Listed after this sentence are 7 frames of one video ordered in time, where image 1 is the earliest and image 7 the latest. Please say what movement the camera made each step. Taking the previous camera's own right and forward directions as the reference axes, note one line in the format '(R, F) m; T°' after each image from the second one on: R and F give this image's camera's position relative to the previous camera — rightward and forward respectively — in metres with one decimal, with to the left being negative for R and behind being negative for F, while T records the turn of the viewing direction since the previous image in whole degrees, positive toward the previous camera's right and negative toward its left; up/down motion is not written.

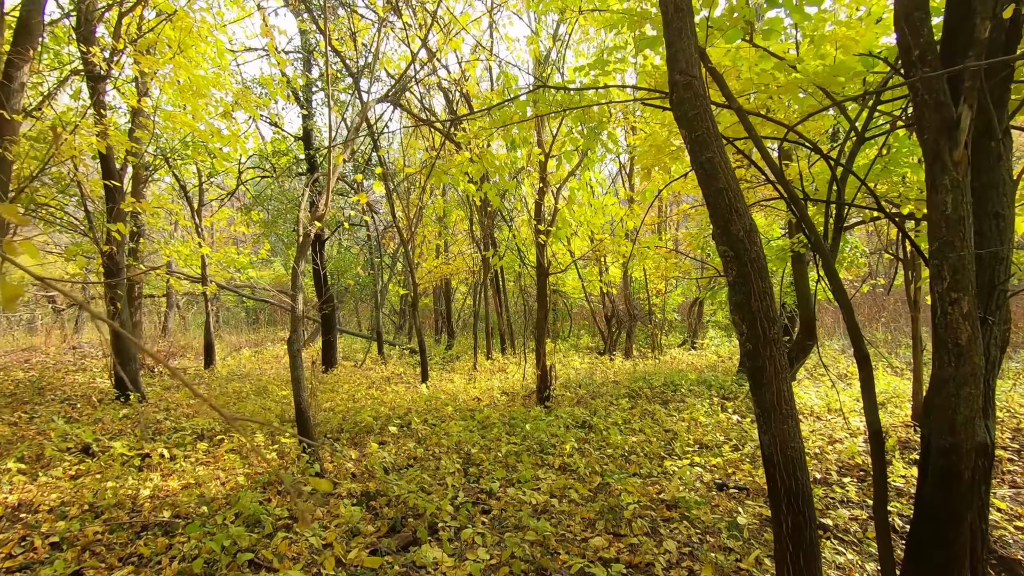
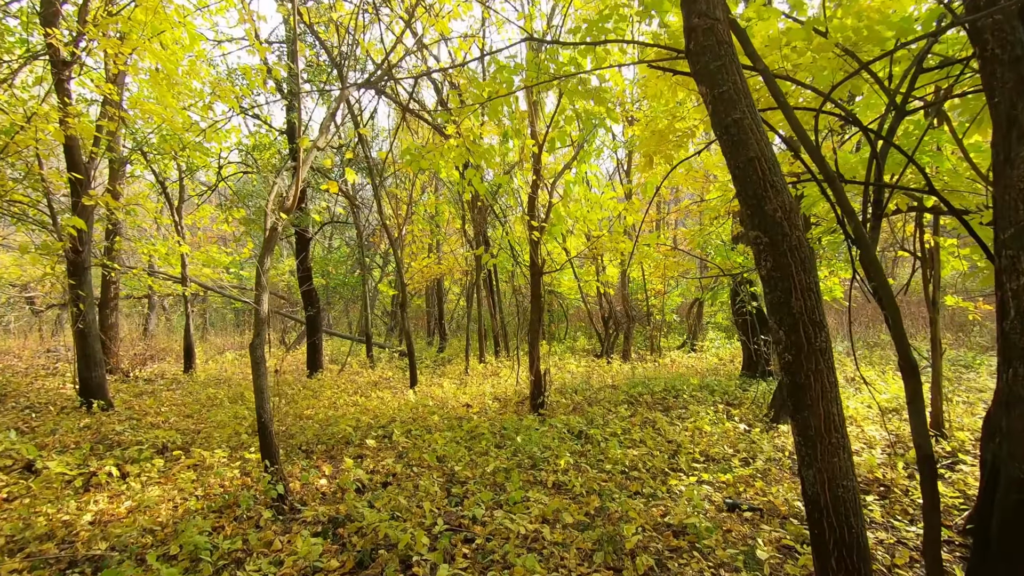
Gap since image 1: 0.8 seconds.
(+0.1, +0.4) m; 0°
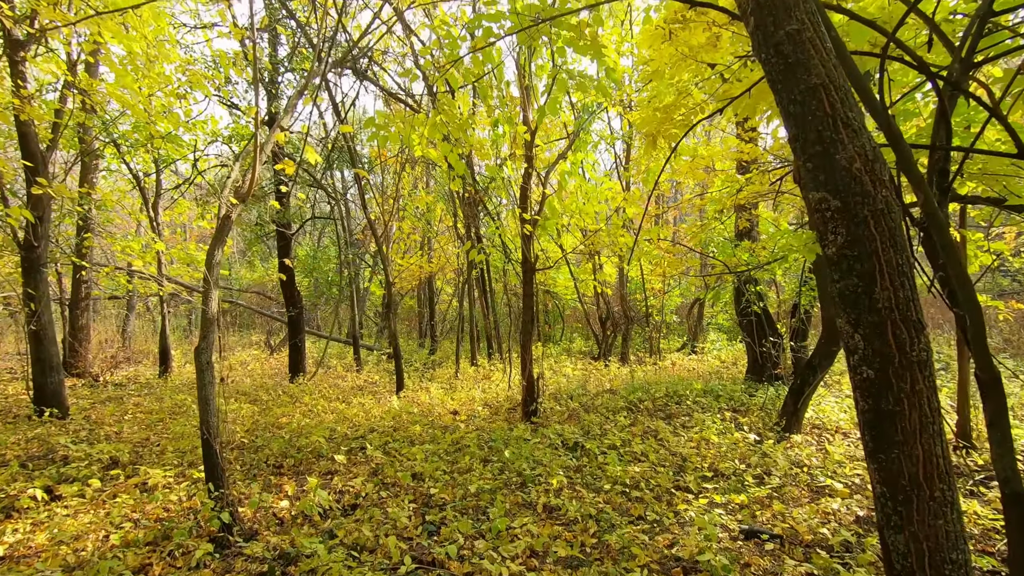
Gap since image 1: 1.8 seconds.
(+0.1, +0.4) m; 0°
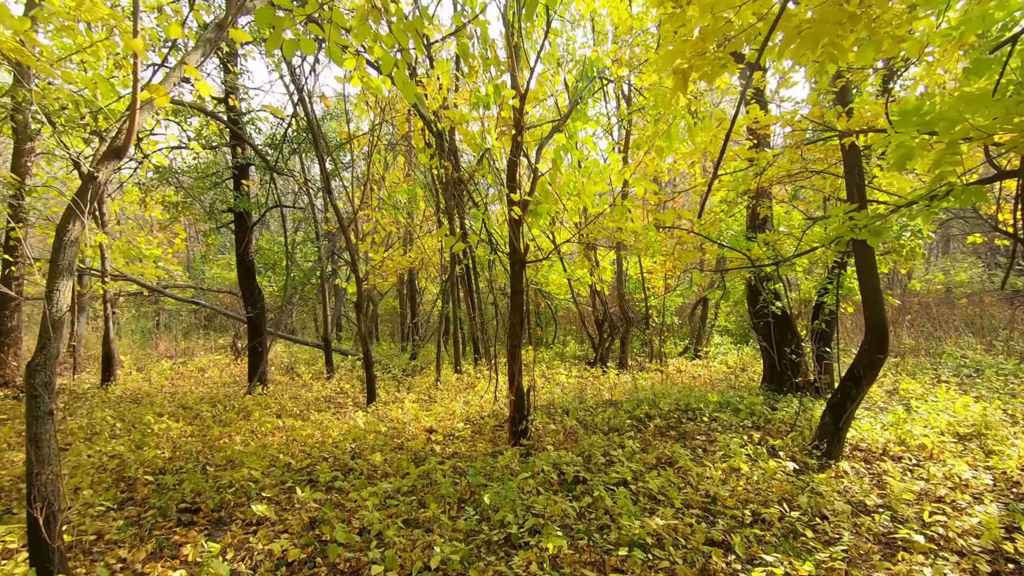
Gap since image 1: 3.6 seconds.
(0.0, +0.9) m; +1°
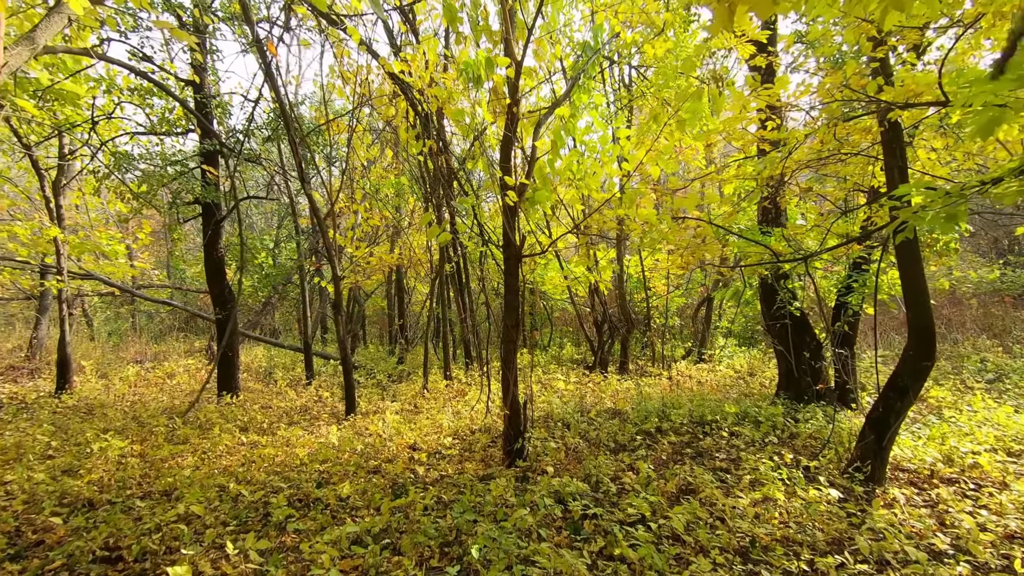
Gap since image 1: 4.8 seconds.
(0.0, +0.6) m; +1°
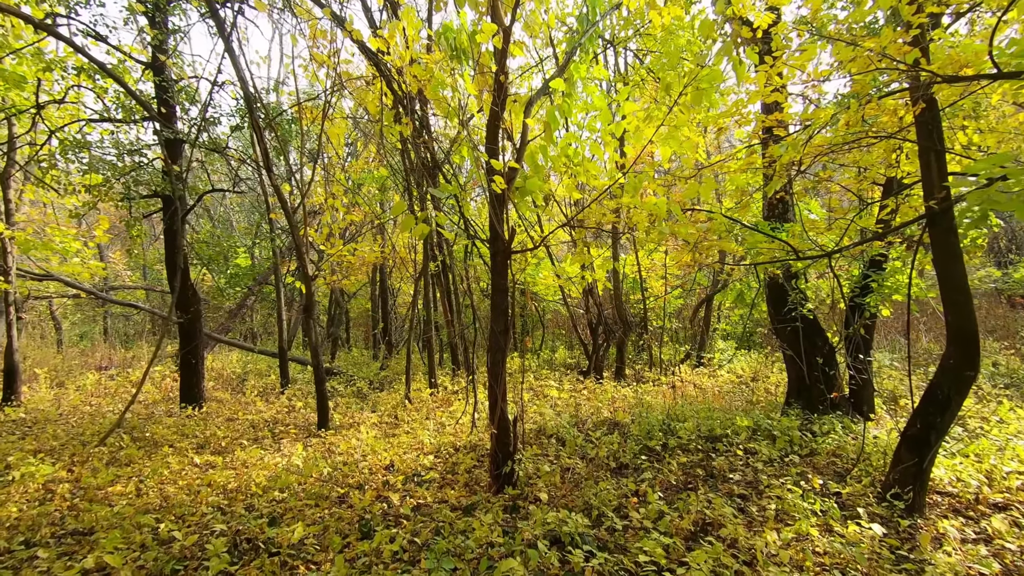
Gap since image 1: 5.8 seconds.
(0.0, +0.5) m; +1°
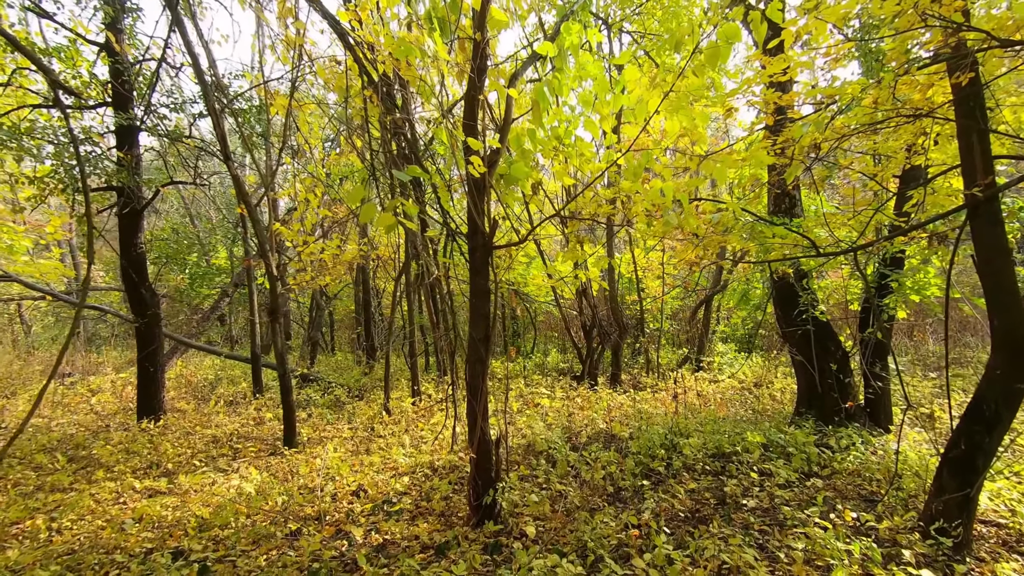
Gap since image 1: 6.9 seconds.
(+0.1, +0.5) m; +1°
